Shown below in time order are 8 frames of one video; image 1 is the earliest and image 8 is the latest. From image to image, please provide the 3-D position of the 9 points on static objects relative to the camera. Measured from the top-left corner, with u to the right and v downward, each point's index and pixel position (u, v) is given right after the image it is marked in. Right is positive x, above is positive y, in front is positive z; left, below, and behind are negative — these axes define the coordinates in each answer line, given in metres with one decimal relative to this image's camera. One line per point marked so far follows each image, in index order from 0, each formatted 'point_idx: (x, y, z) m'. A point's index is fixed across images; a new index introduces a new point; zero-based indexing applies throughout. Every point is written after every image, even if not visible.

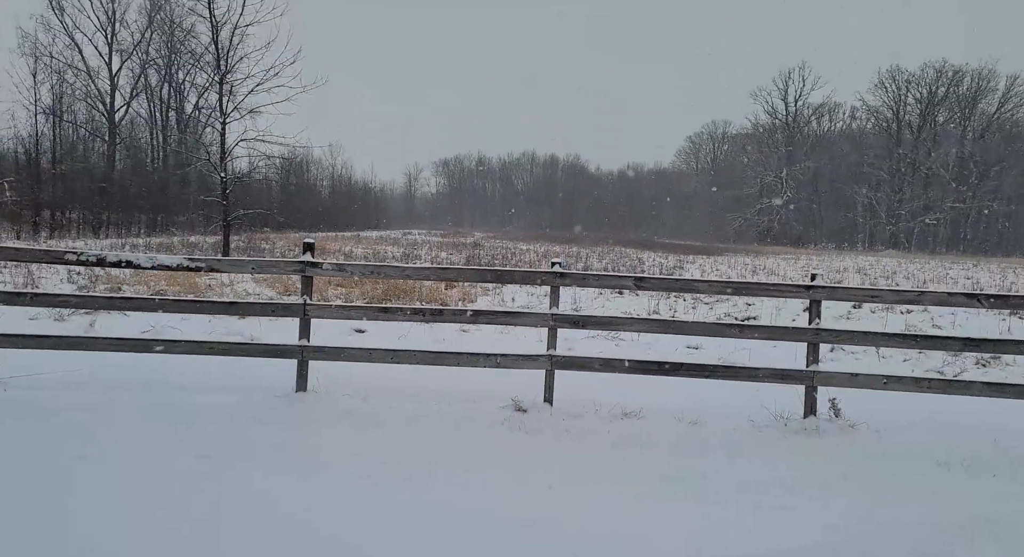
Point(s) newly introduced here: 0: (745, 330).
0: (+2.0, -0.5, +6.4) m
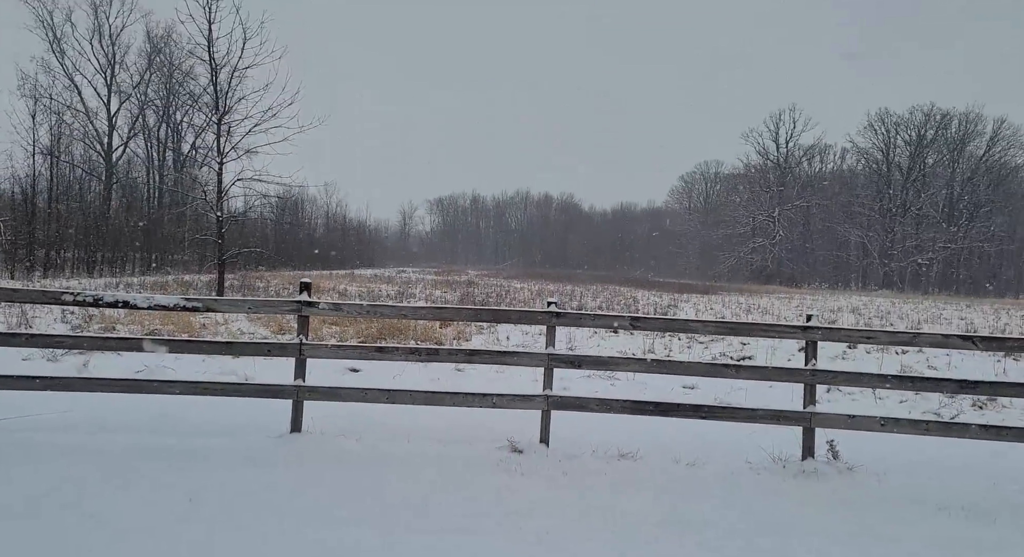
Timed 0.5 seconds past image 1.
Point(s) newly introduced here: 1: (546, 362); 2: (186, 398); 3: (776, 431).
0: (+2.0, -0.8, +6.4) m
1: (+0.3, -0.8, +6.7) m
2: (-3.4, -1.2, +7.8) m
3: (+2.7, -1.5, +7.4) m
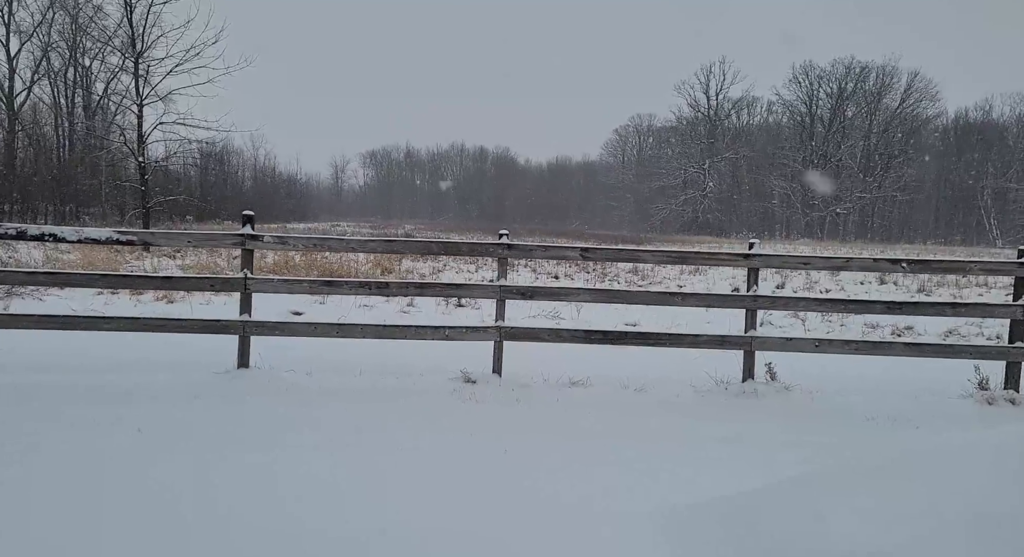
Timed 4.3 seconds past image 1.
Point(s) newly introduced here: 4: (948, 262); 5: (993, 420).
0: (+1.6, -0.2, +6.6) m
1: (-0.1, -0.1, +6.8) m
2: (-3.9, -0.6, +7.5) m
3: (+2.1, -0.8, +7.6) m
4: (+3.9, +0.1, +6.5) m
5: (+3.9, -1.2, +6.0) m
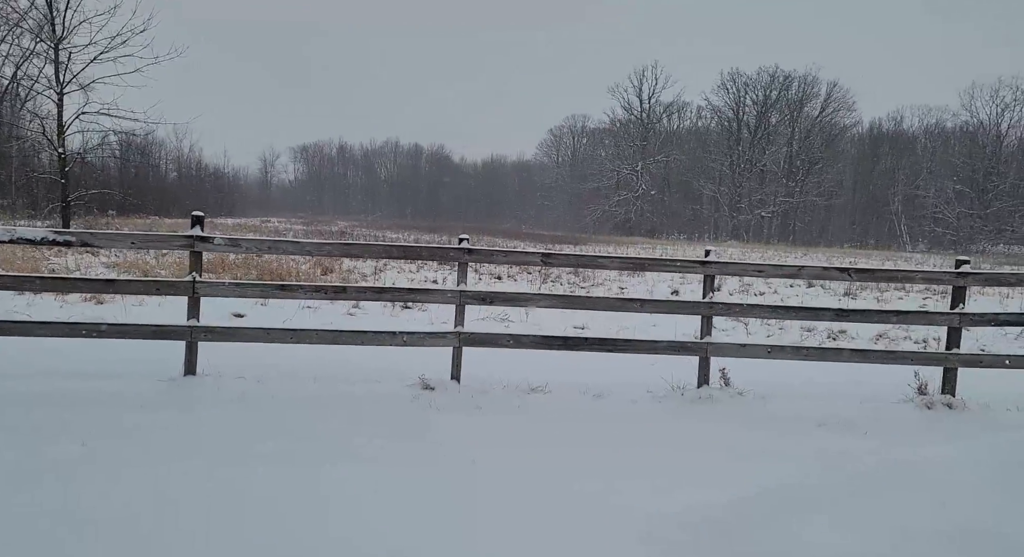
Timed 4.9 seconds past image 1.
0: (+1.2, -0.2, +6.6) m
1: (-0.5, -0.2, +6.7) m
2: (-4.3, -0.6, +7.1) m
3: (+1.7, -0.9, +7.8) m
4: (+3.5, +0.1, +6.8) m
5: (+3.6, -1.2, +6.3) m
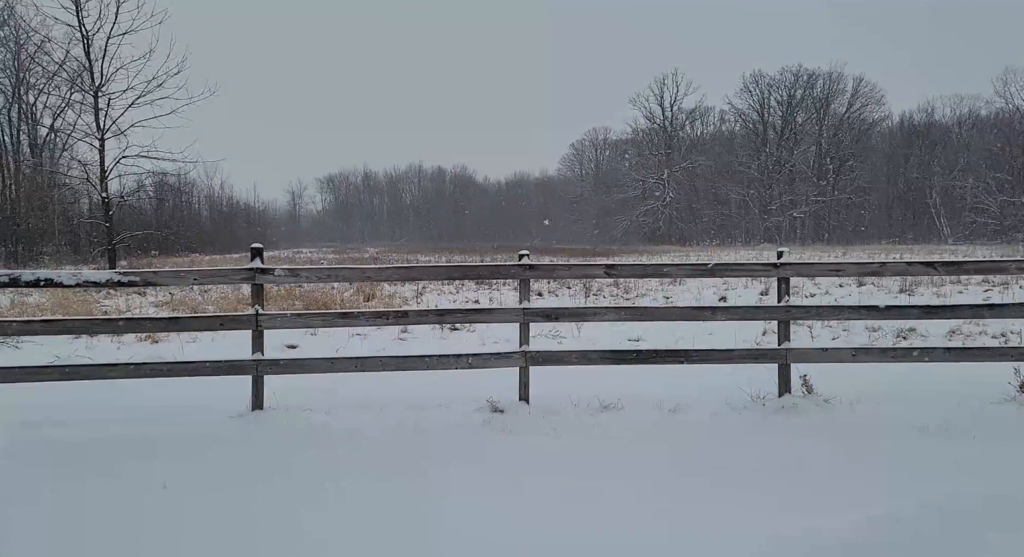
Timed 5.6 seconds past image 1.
0: (+1.8, -0.3, +6.4) m
1: (+0.1, -0.3, +6.5) m
2: (-3.7, -1.0, +7.0) m
3: (+2.3, -0.9, +7.5) m
4: (+4.1, +0.1, +6.5) m
5: (+4.2, -1.1, +5.9) m
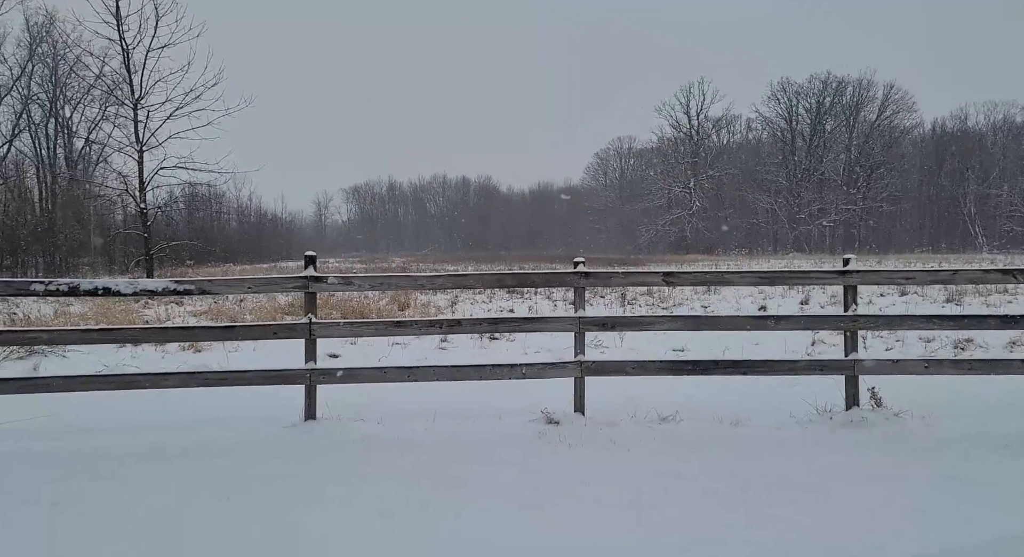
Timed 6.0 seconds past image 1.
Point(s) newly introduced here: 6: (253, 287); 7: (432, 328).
0: (+2.3, -0.4, +6.2) m
1: (+0.5, -0.4, +6.3) m
2: (-3.2, -1.1, +7.0) m
3: (+2.8, -1.0, +7.3) m
4: (+4.5, +0.1, +6.2) m
5: (+4.7, -1.2, +5.6) m
6: (-2.1, -0.1, +6.0) m
7: (-0.7, -0.4, +6.3) m
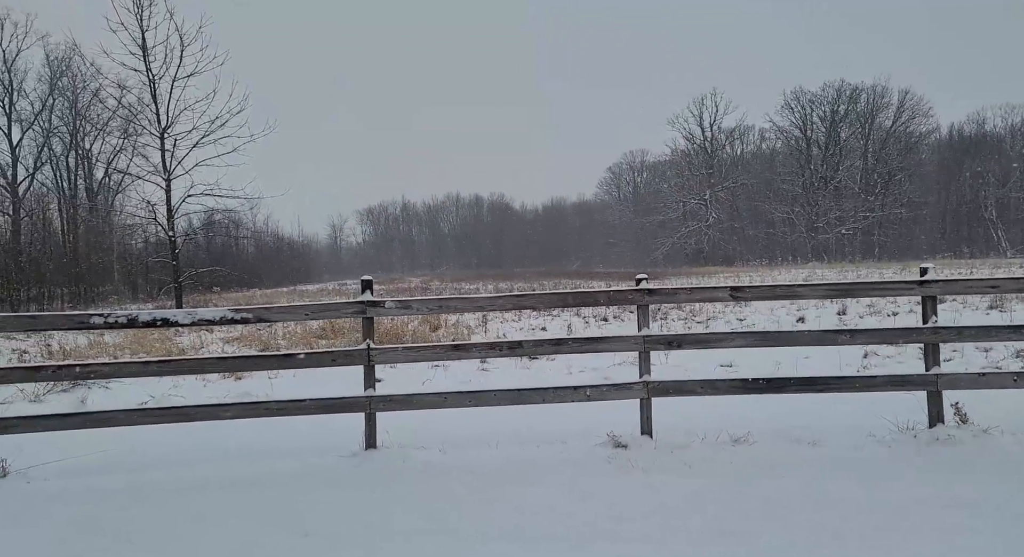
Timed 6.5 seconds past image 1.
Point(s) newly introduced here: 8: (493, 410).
0: (+2.8, -0.5, +5.9) m
1: (+1.1, -0.6, +6.1) m
2: (-2.6, -1.4, +6.9) m
3: (+3.4, -1.1, +7.0) m
4: (+5.0, 0.0, +5.9) m
5: (+5.2, -1.2, +5.3) m
6: (-1.6, -0.3, +5.8) m
7: (-0.2, -0.6, +6.1) m
8: (-0.2, -1.2, +7.0) m
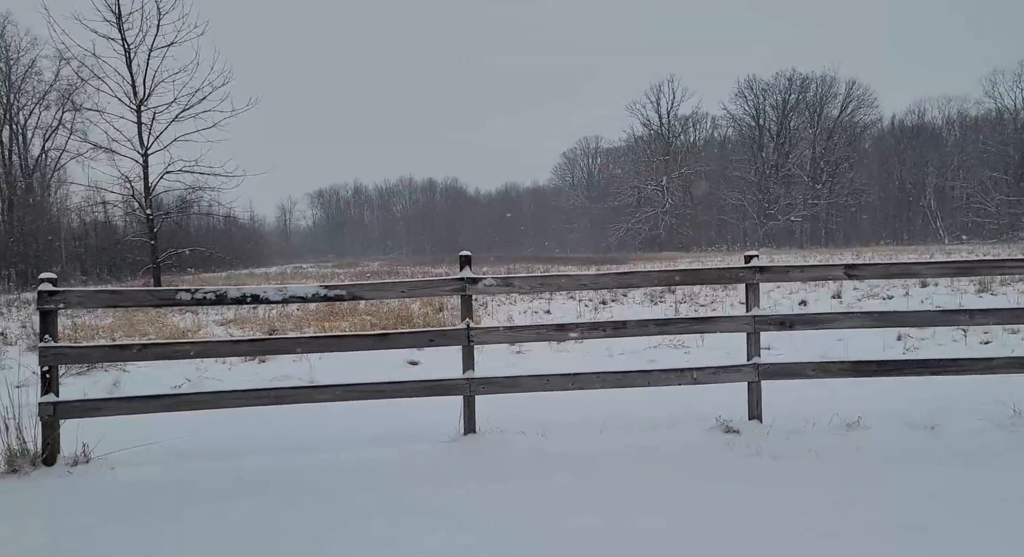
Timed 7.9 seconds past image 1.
0: (+3.6, -0.3, +5.7) m
1: (+1.9, -0.4, +5.8) m
2: (-1.9, -1.1, +6.3) m
3: (+4.1, -0.9, +6.8) m
4: (+5.8, +0.2, +5.8) m
5: (+6.0, -1.1, +5.3) m
6: (-0.8, -0.1, +5.3) m
7: (+0.6, -0.4, +5.7) m
8: (+0.5, -1.0, +6.6) m
